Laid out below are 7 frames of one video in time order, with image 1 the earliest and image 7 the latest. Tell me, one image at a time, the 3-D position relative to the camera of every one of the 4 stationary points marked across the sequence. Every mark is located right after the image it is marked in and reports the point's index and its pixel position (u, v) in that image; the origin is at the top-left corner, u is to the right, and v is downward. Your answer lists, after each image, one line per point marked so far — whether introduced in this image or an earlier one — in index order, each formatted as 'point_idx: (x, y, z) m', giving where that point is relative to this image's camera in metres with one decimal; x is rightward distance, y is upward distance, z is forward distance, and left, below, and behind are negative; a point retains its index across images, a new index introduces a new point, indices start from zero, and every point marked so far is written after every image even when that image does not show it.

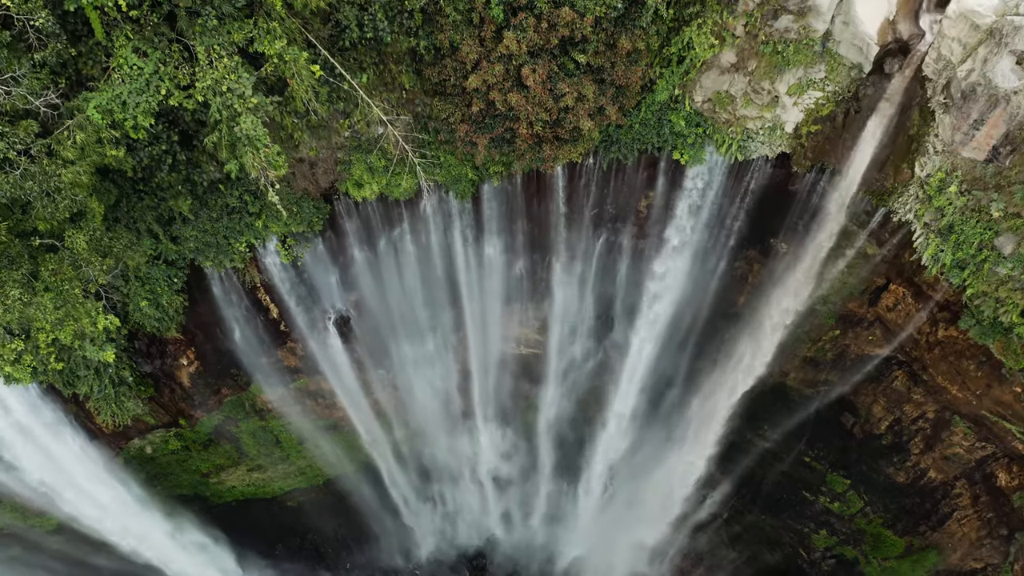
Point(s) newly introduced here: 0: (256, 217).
0: (-4.0, +1.2, +9.3) m
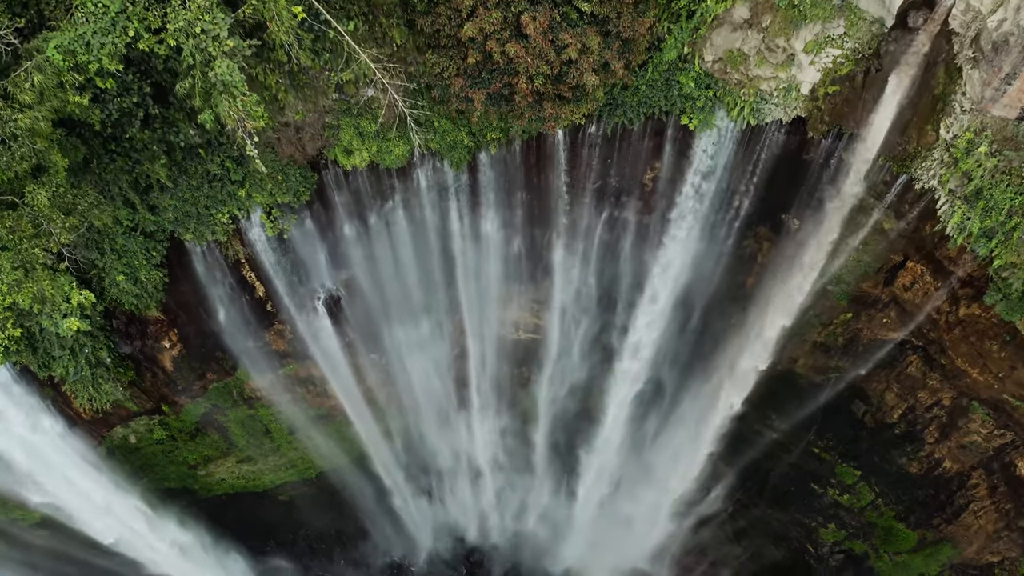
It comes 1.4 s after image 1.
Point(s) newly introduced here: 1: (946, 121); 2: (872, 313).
0: (-4.1, +1.6, +8.8) m
1: (+5.8, +2.2, +7.9) m
2: (+6.1, -0.6, +10.2) m
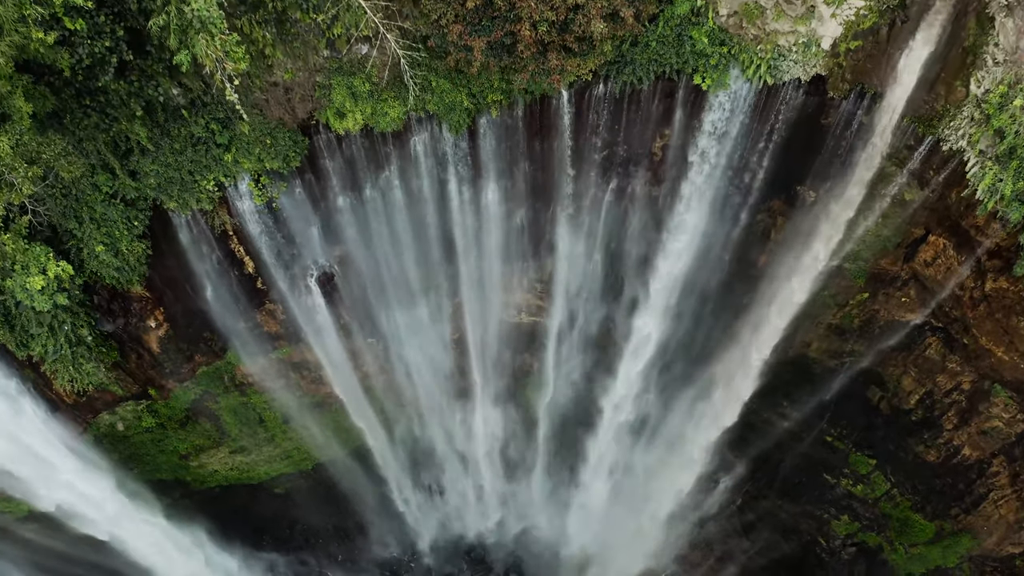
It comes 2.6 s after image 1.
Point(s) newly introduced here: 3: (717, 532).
0: (-4.0, +2.0, +8.3) m
1: (+5.8, +2.7, +7.4) m
2: (+6.1, -0.1, +9.7) m
3: (+4.6, -5.6, +13.3) m
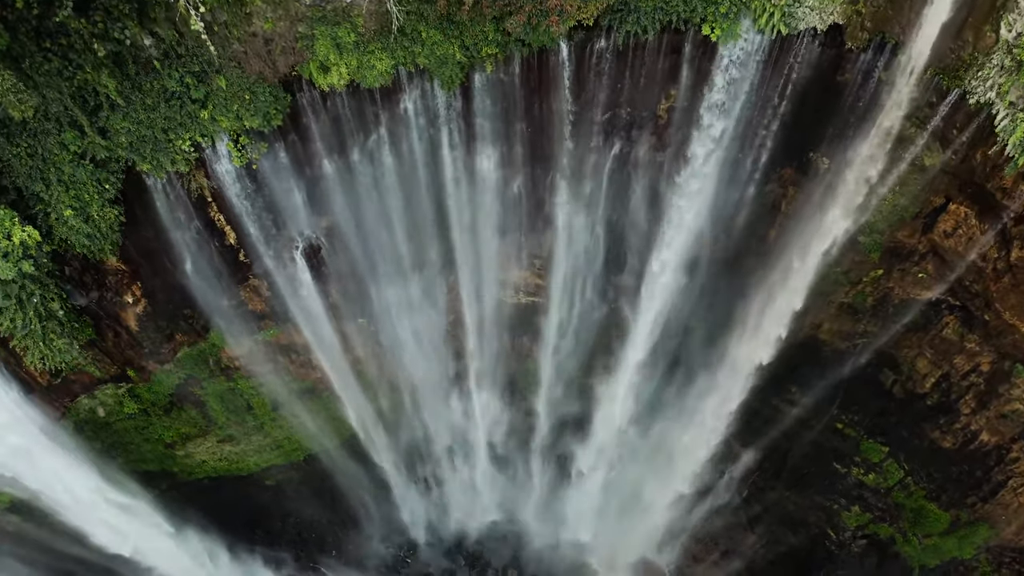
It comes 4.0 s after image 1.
0: (-4.1, +2.4, +7.8) m
1: (+5.8, +3.1, +6.9) m
2: (+6.0, +0.3, +9.2) m
3: (+4.5, -5.2, +12.8) m
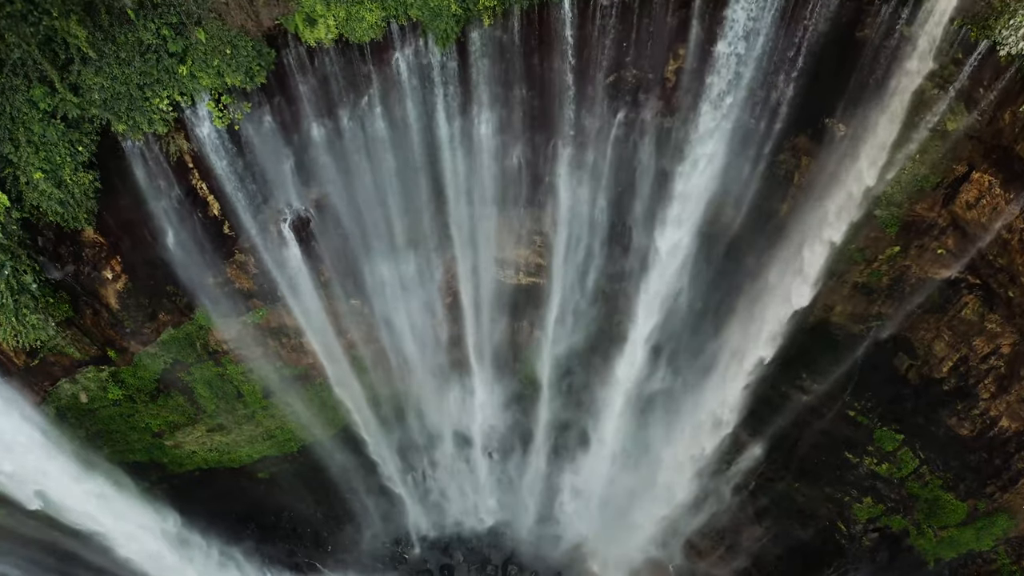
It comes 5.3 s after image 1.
0: (-4.1, +2.8, +7.3) m
1: (+5.8, +3.5, +6.5) m
2: (+6.0, +0.7, +8.7) m
3: (+4.5, -4.8, +12.3) m
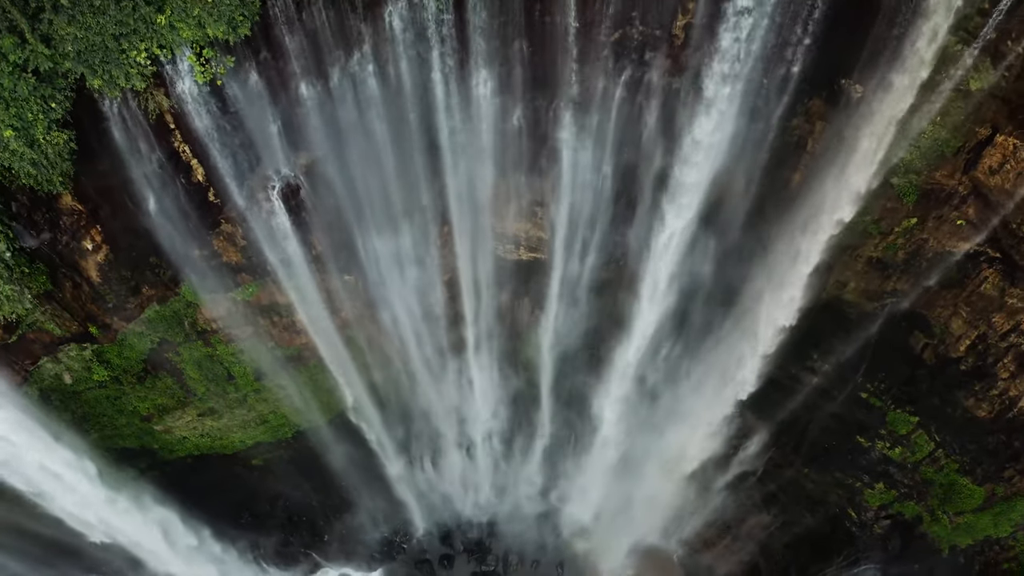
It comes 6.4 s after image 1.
0: (-4.1, +3.2, +6.9) m
1: (+5.7, +3.9, +6.0) m
2: (+6.0, +1.1, +8.3) m
3: (+4.5, -4.3, +11.9) m
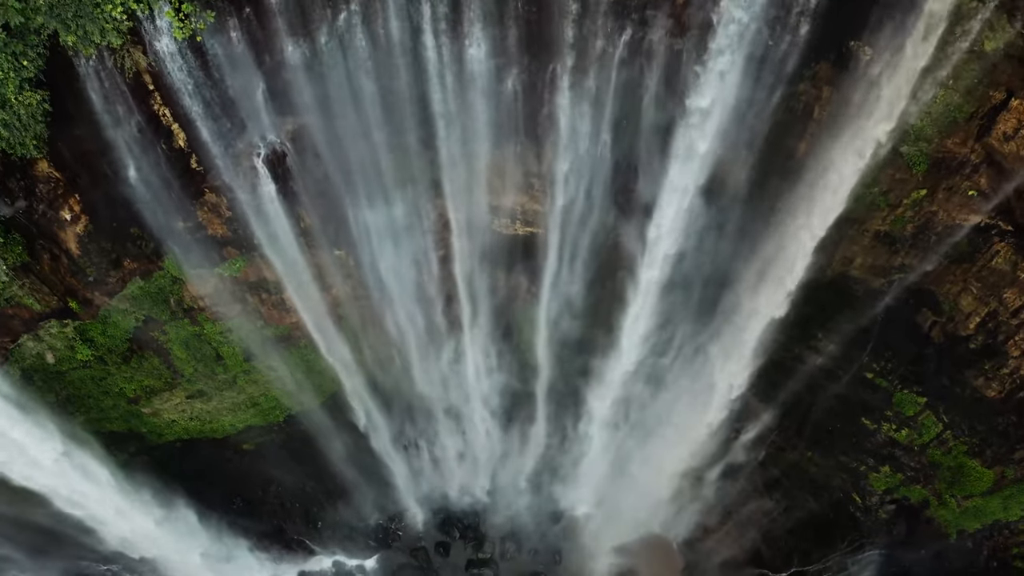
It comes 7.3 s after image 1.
0: (-4.2, +3.6, +6.5) m
1: (+5.7, +4.3, +5.7) m
2: (+6.0, +1.5, +7.9) m
3: (+4.5, -3.9, +11.6) m
